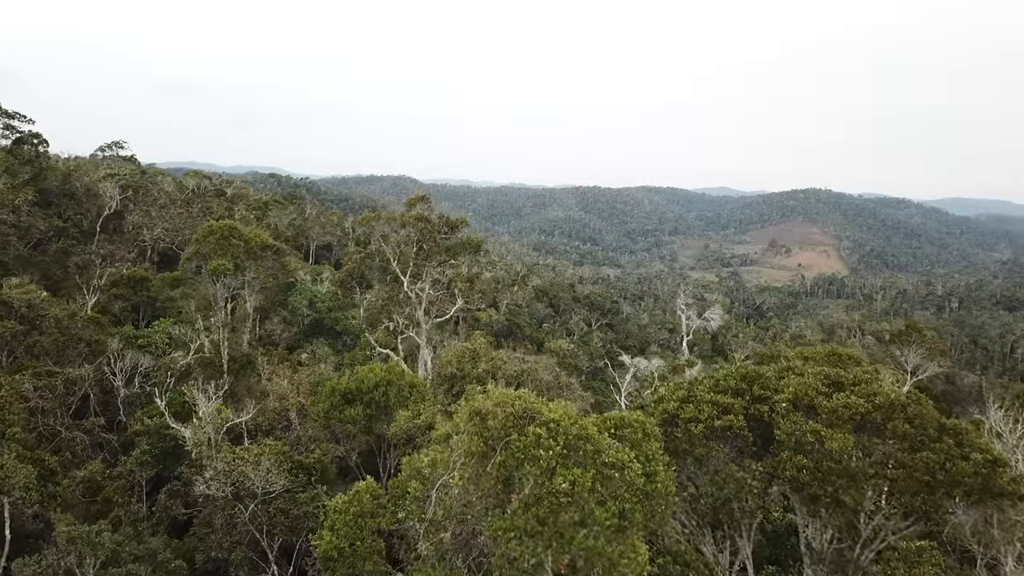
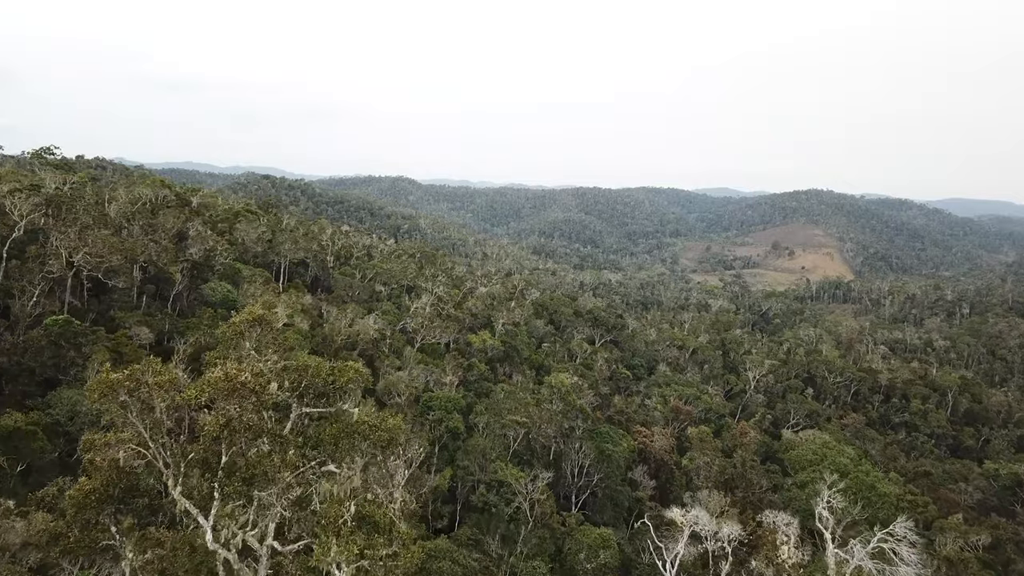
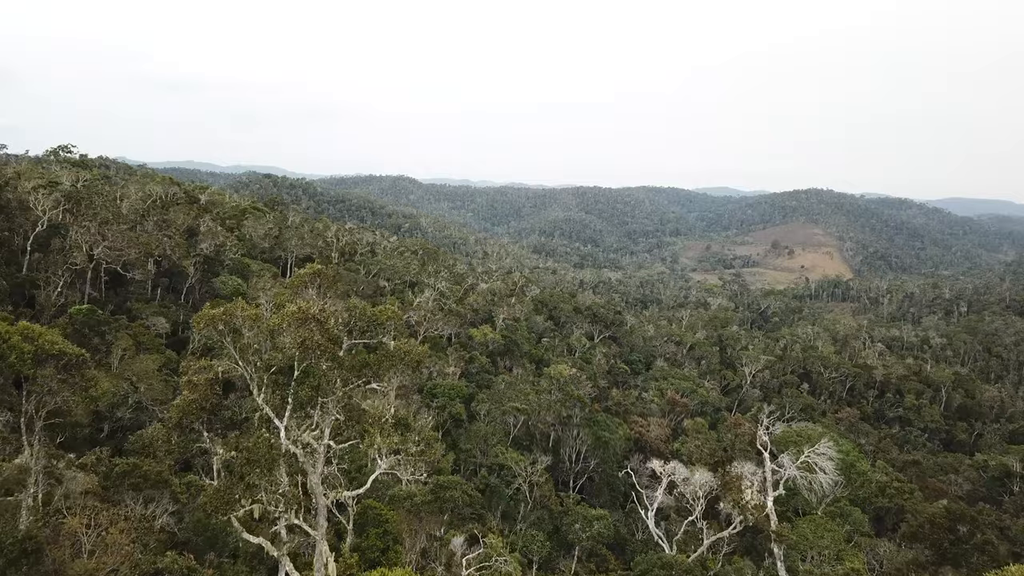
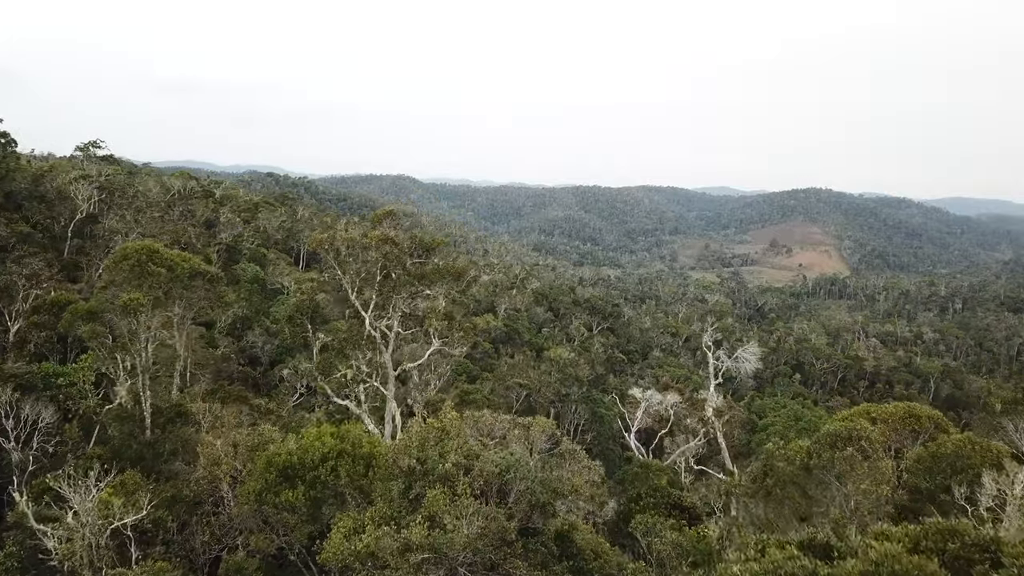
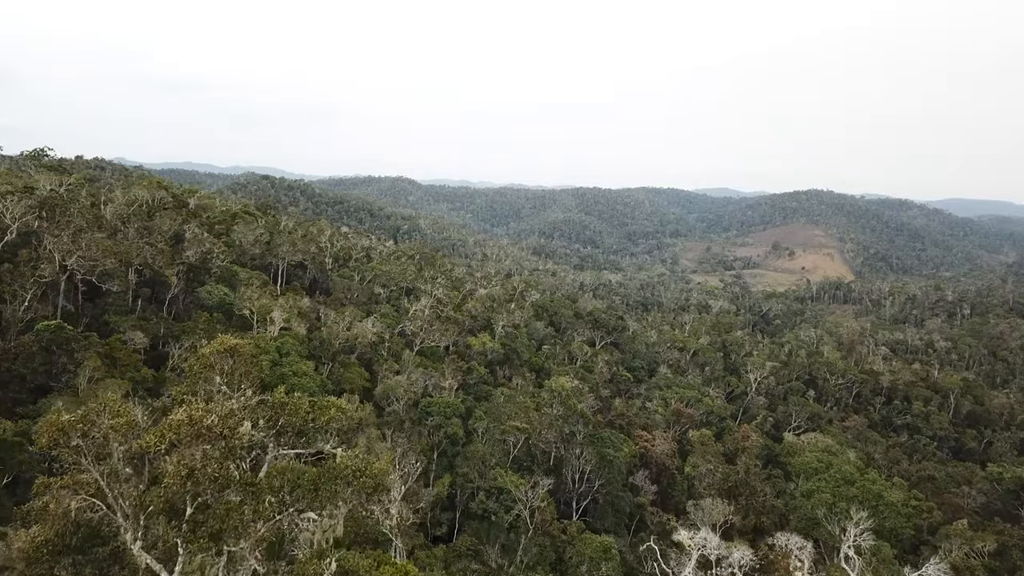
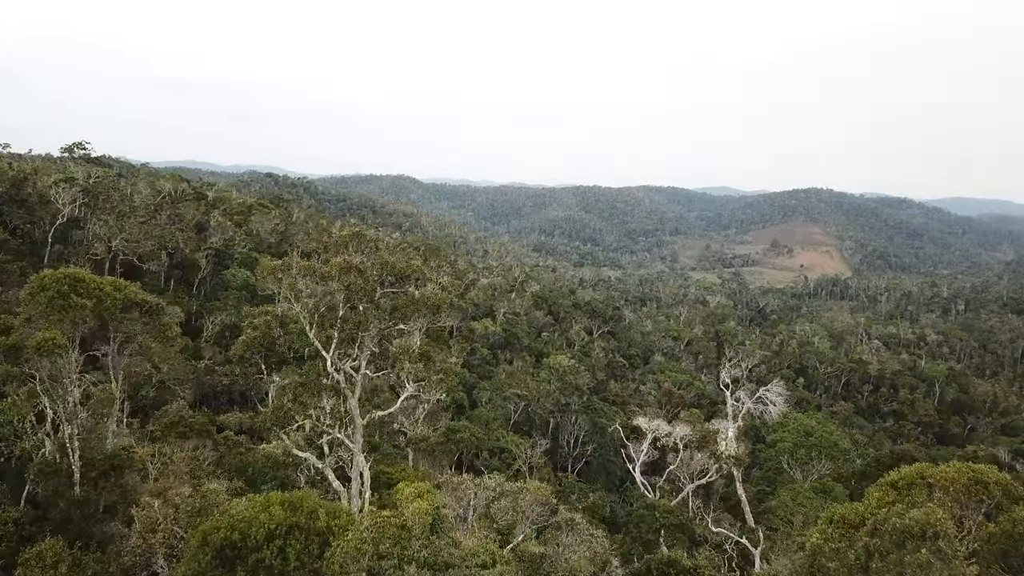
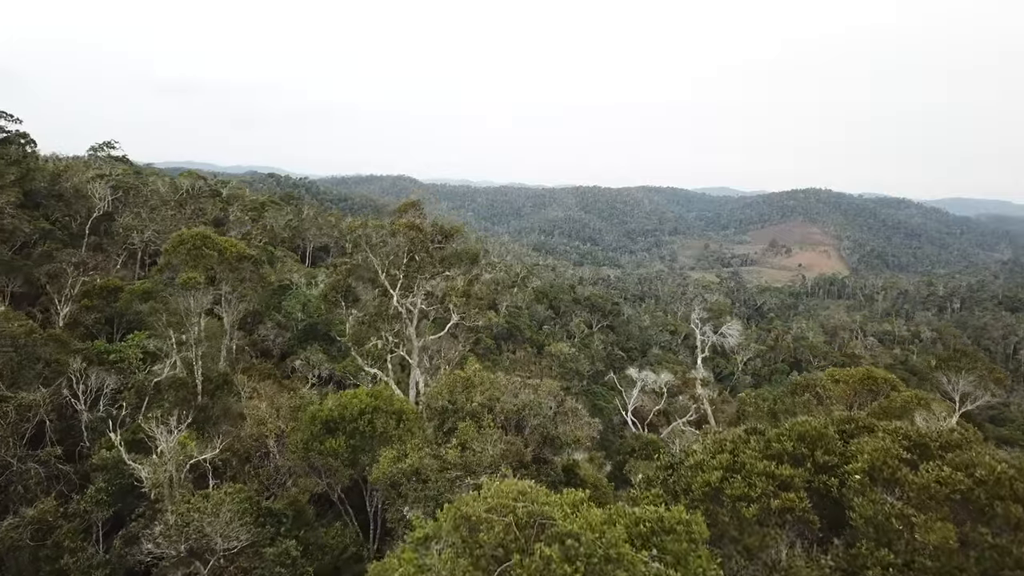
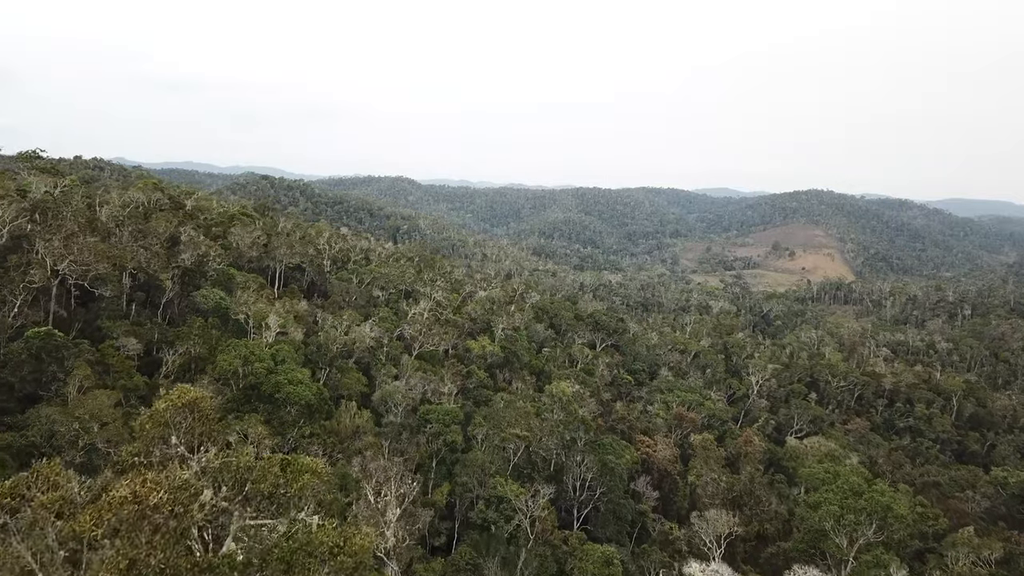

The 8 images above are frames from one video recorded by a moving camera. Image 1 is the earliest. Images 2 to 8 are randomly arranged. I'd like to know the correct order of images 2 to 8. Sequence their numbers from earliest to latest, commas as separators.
7, 4, 6, 3, 2, 5, 8
